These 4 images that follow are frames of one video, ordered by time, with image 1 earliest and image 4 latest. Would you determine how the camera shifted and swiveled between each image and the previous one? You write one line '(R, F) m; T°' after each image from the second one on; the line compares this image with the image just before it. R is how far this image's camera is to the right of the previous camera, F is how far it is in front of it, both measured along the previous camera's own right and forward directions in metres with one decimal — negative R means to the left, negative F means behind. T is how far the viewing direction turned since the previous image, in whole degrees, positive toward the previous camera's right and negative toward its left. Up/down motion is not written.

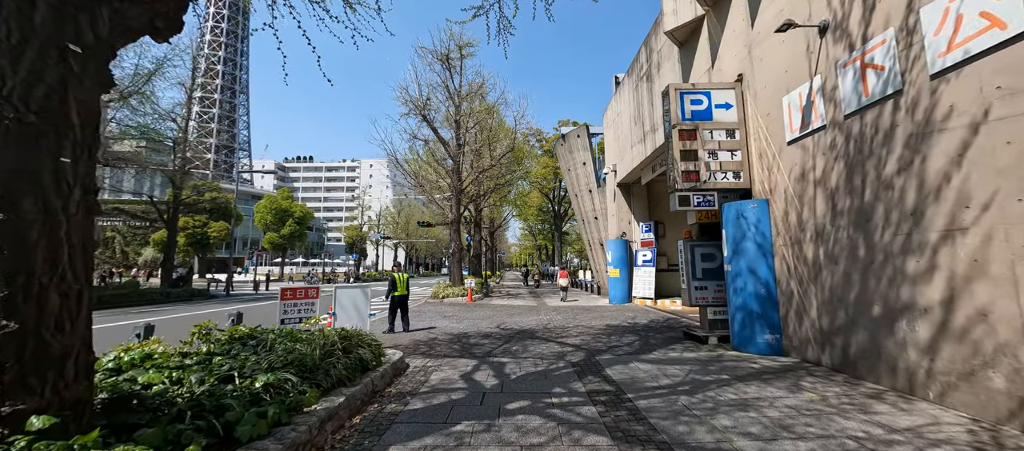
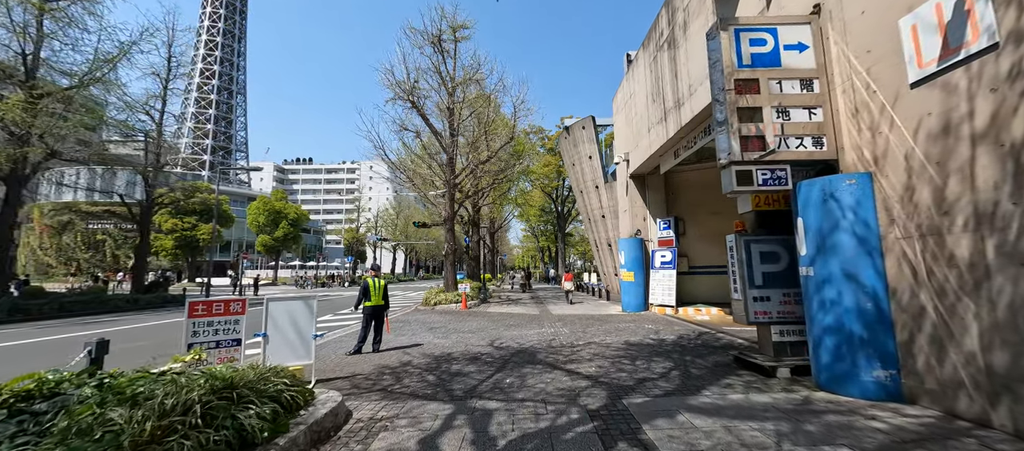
(+0.2, +2.0) m; 0°
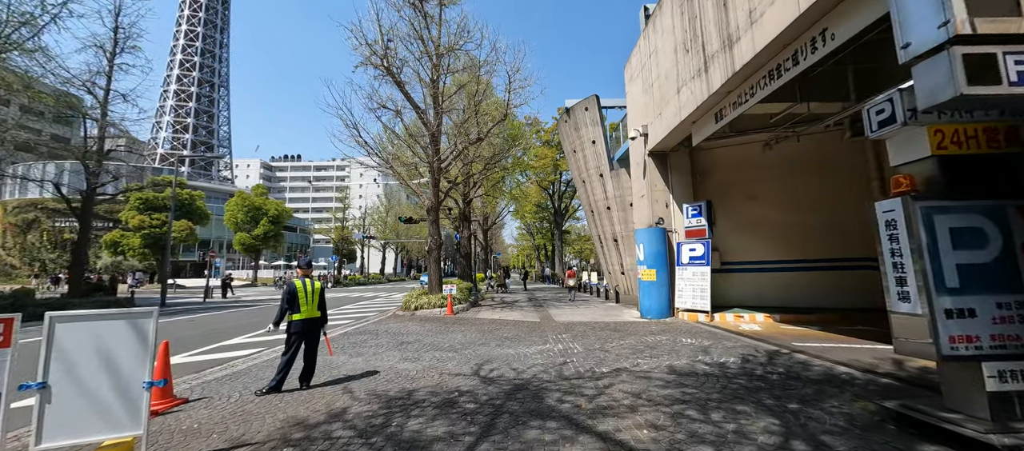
(0.0, +2.6) m; +1°
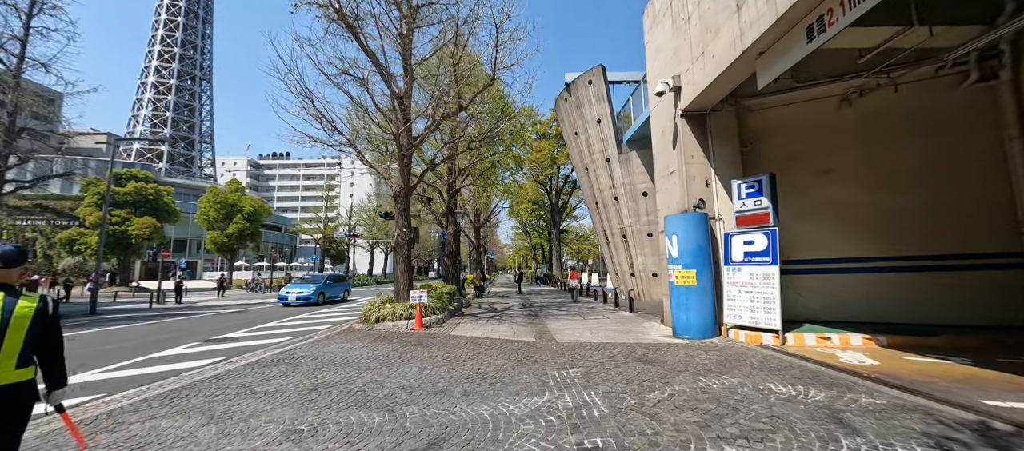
(+0.3, +3.1) m; +1°
